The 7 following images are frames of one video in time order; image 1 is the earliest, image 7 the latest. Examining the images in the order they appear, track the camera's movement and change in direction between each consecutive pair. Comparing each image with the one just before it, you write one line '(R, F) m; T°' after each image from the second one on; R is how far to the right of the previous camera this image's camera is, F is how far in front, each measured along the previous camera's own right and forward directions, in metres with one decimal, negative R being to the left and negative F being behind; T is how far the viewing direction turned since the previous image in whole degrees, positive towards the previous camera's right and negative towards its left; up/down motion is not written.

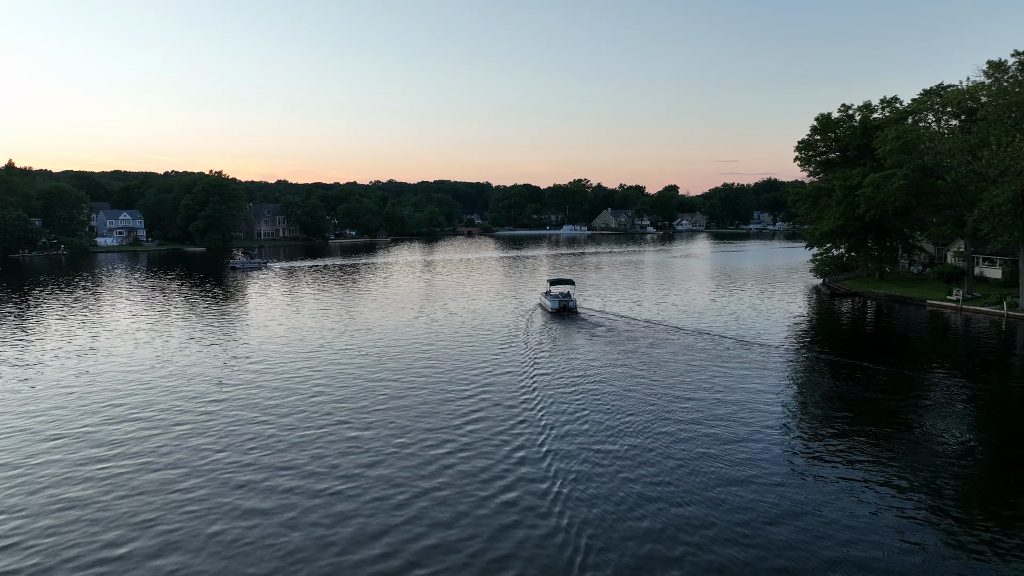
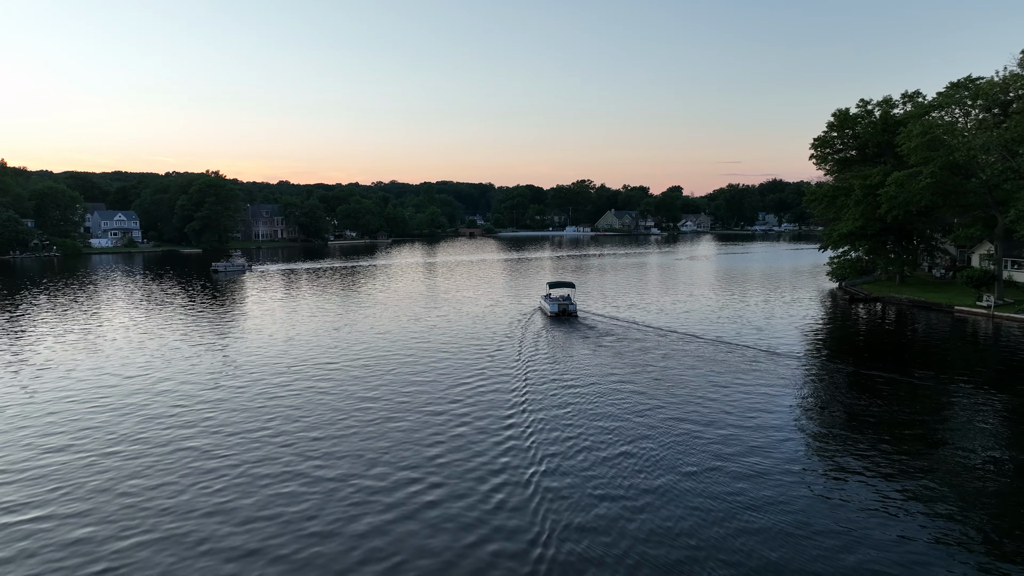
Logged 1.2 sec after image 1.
(0.0, +2.1) m; 0°
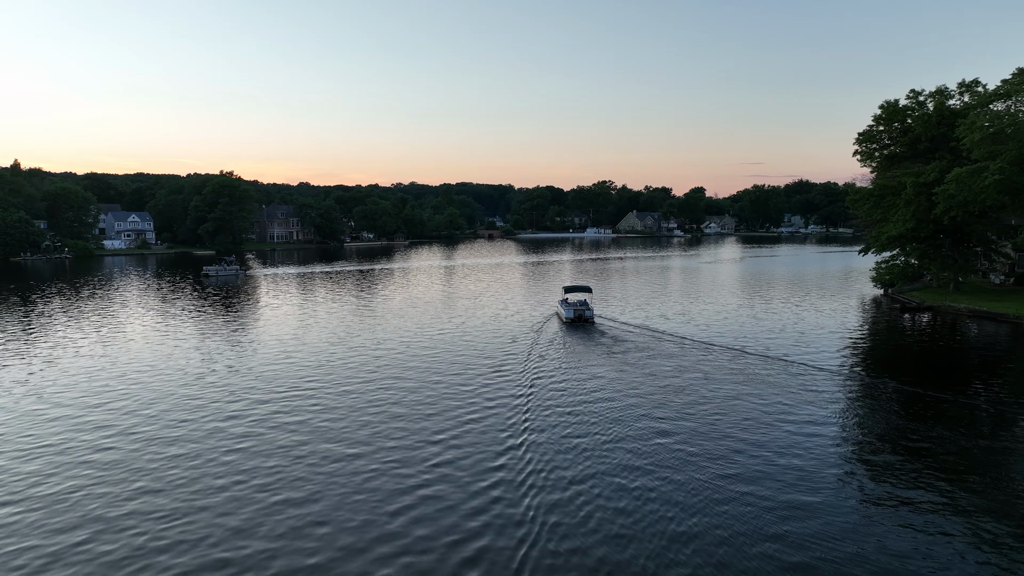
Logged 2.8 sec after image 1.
(+0.1, +3.0) m; -2°
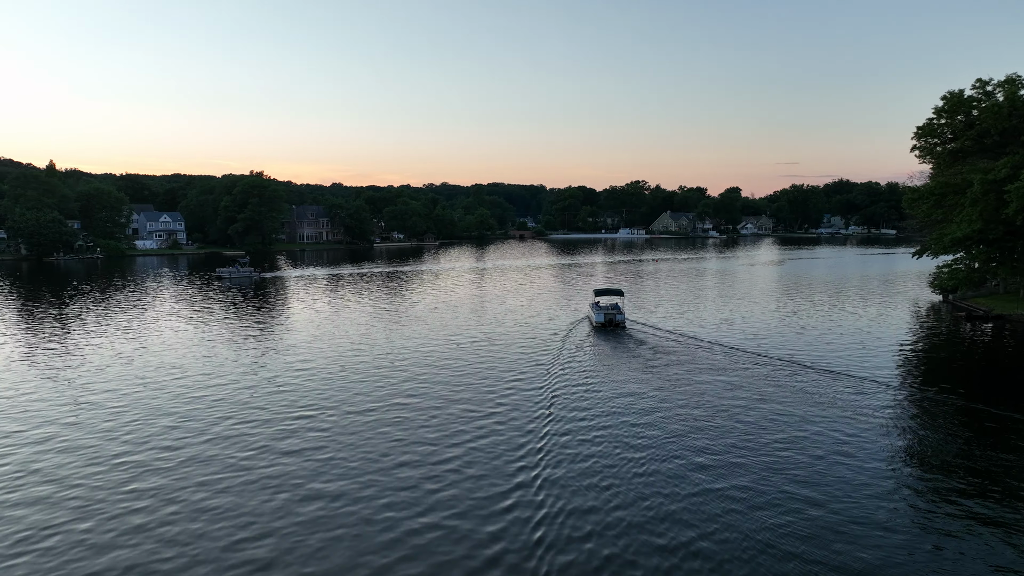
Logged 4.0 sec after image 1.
(+0.2, +2.1) m; -3°
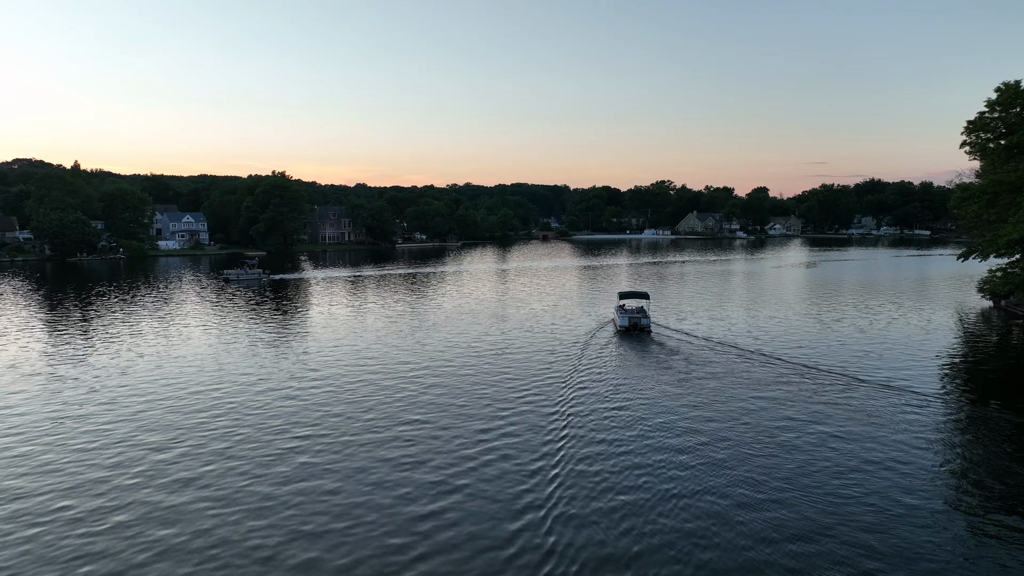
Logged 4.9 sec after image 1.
(+0.1, +1.7) m; -2°
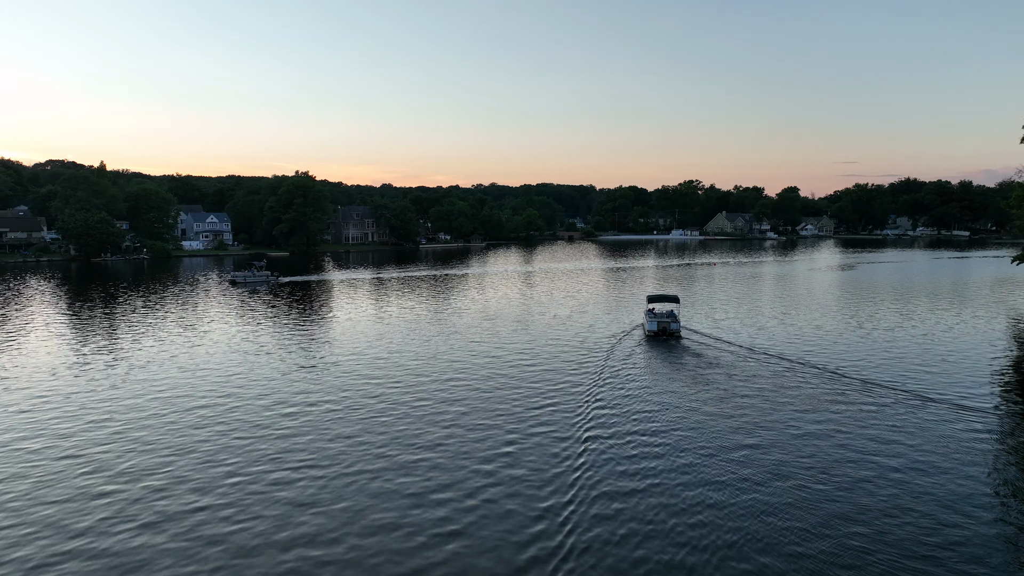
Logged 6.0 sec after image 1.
(0.0, +1.9) m; -2°
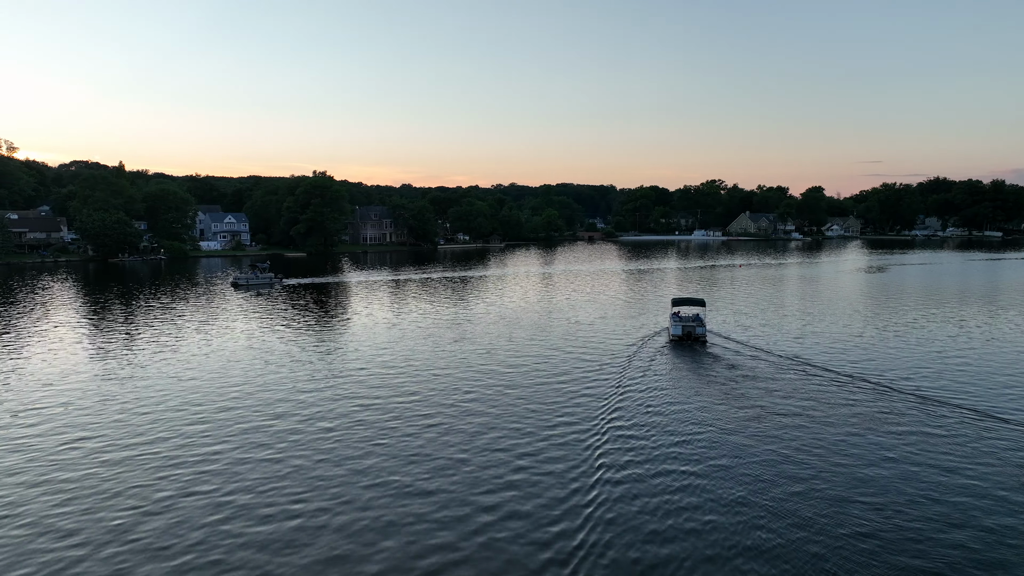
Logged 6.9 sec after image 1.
(0.0, +1.6) m; -2°
